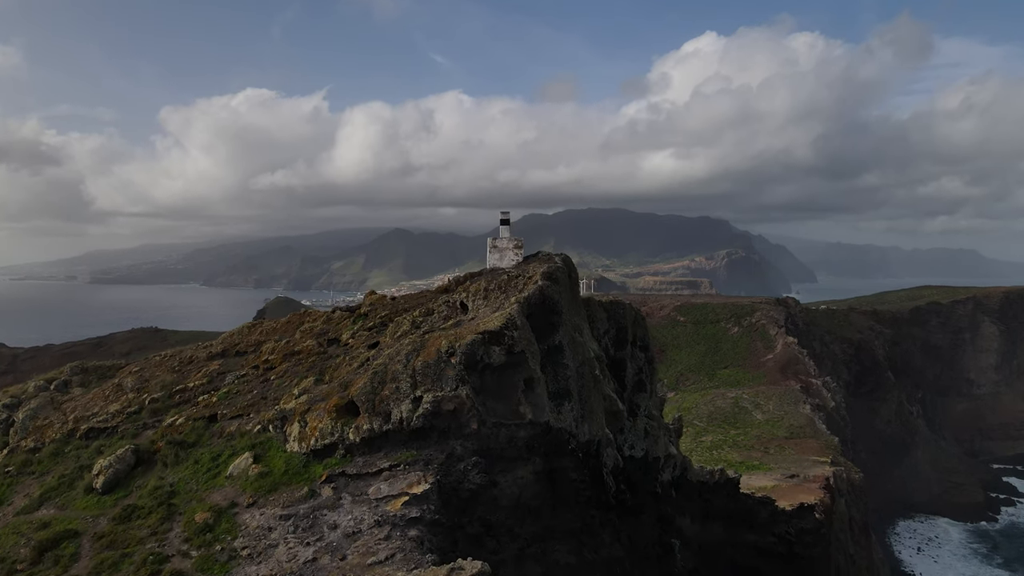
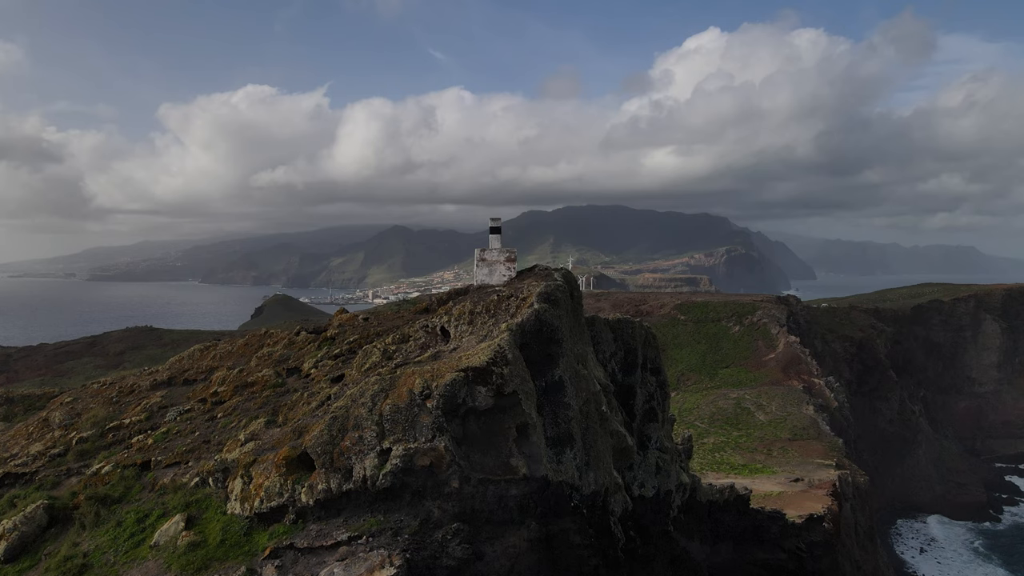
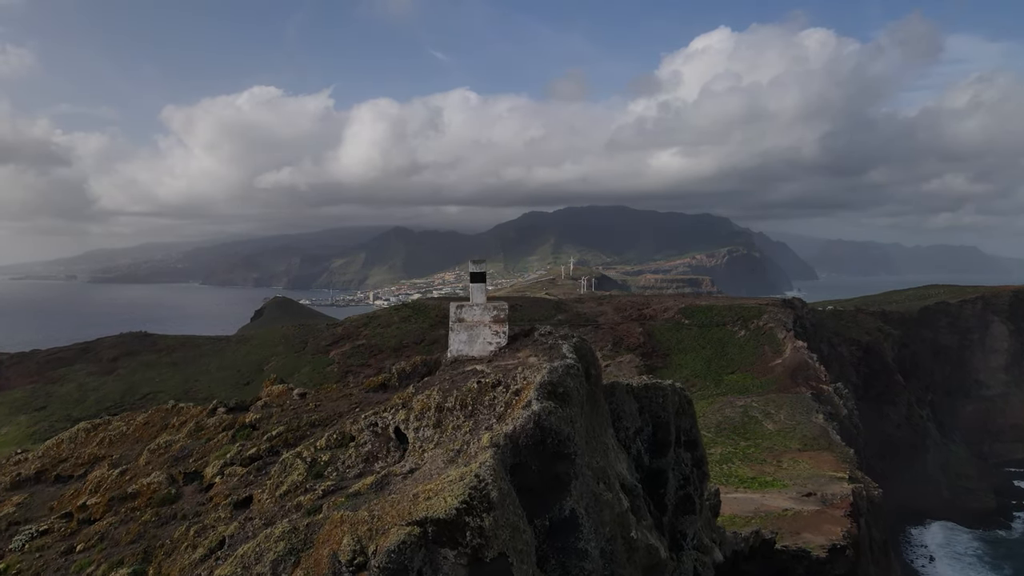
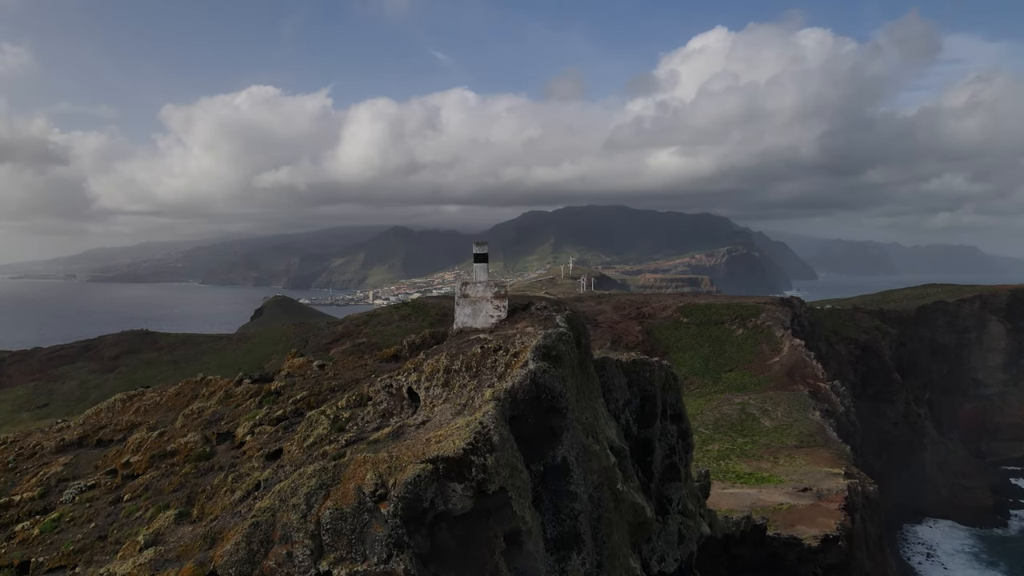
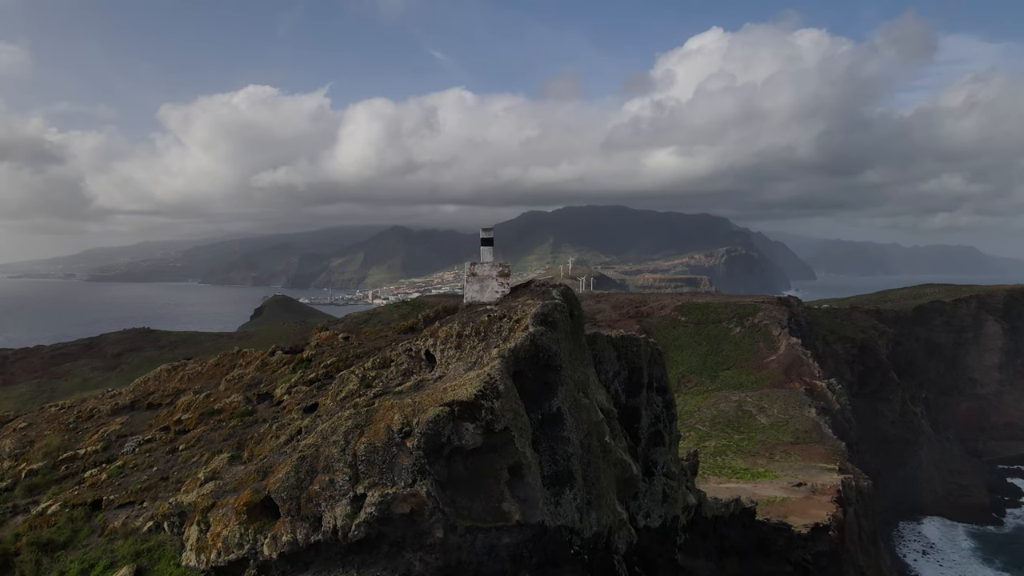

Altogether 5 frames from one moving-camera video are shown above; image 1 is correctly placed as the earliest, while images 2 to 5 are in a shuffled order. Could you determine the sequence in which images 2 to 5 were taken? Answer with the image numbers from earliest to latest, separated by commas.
2, 5, 4, 3
